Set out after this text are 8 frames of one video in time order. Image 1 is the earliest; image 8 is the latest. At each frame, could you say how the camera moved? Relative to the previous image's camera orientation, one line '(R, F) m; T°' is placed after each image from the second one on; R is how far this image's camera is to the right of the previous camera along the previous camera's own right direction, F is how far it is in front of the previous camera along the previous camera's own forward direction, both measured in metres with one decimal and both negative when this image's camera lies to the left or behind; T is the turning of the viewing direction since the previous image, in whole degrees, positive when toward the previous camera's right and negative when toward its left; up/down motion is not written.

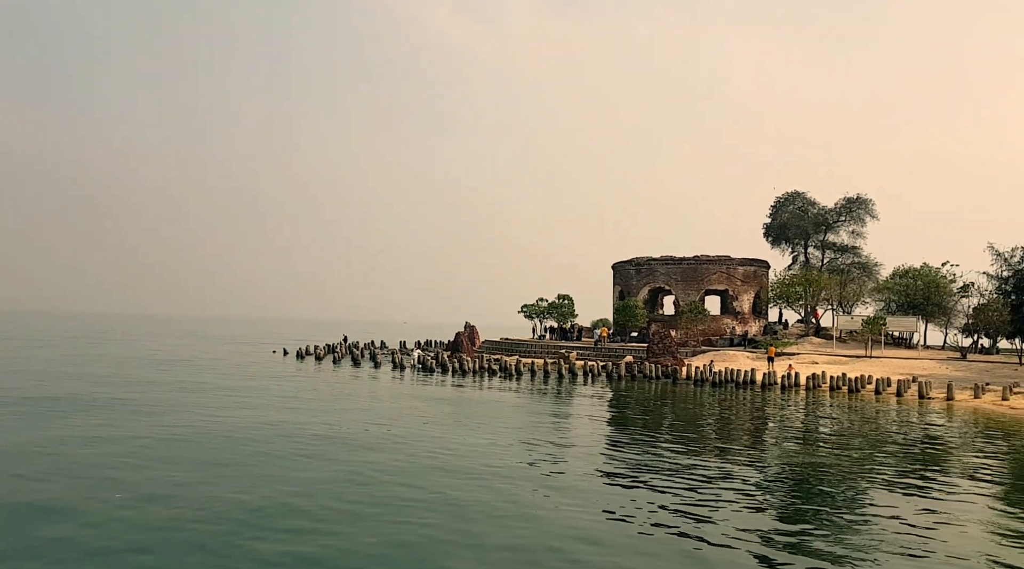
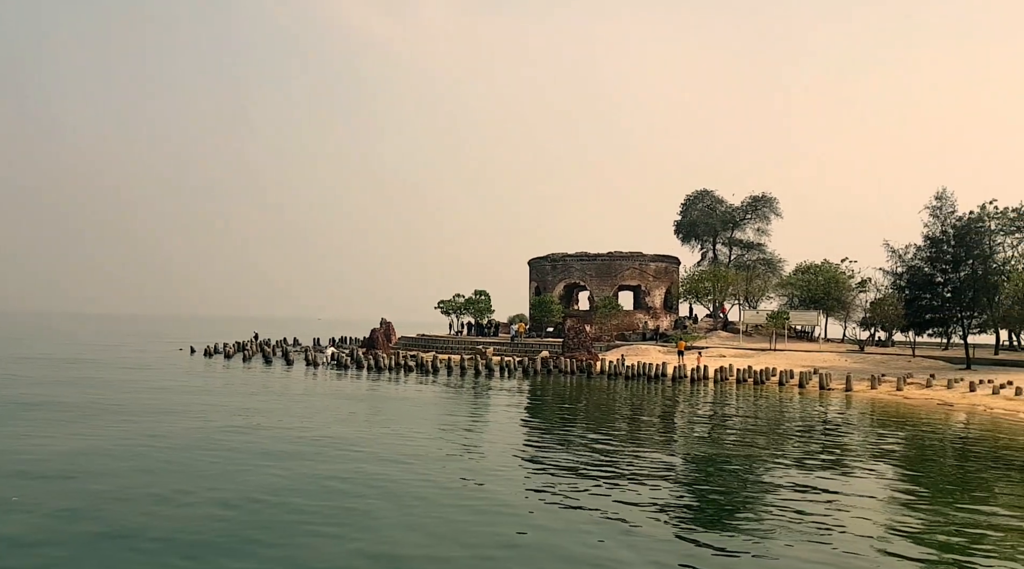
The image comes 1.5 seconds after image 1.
(0.0, -0.4) m; +5°
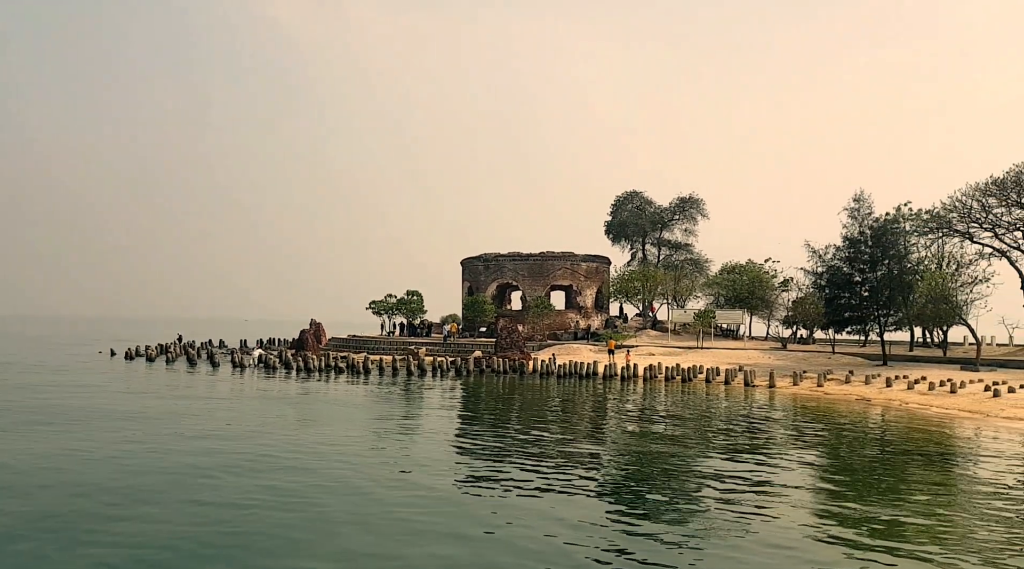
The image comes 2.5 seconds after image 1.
(-0.1, -0.5) m; +4°
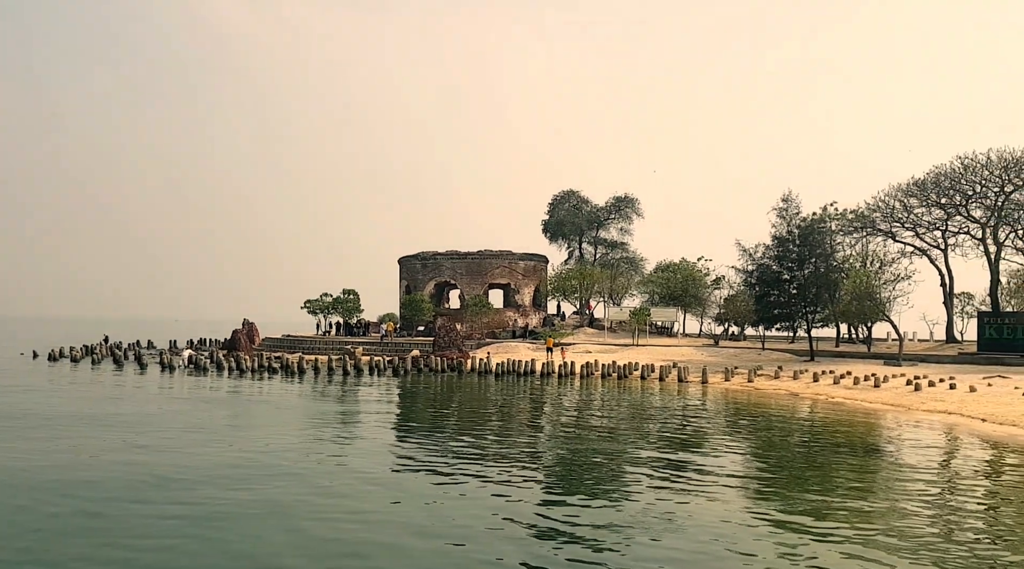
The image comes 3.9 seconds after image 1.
(-0.1, -0.4) m; +4°
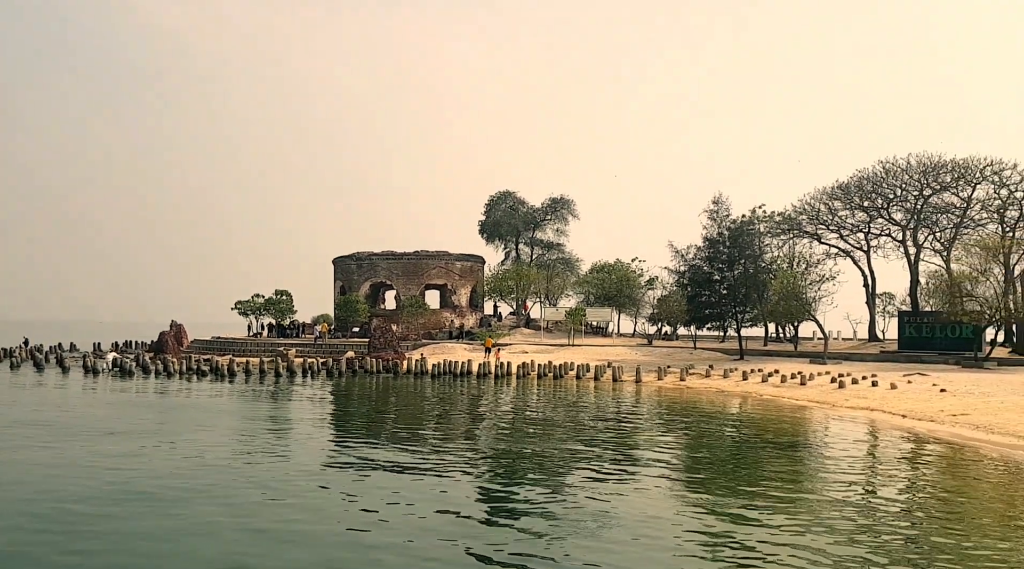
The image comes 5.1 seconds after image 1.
(-0.1, -0.2) m; +4°
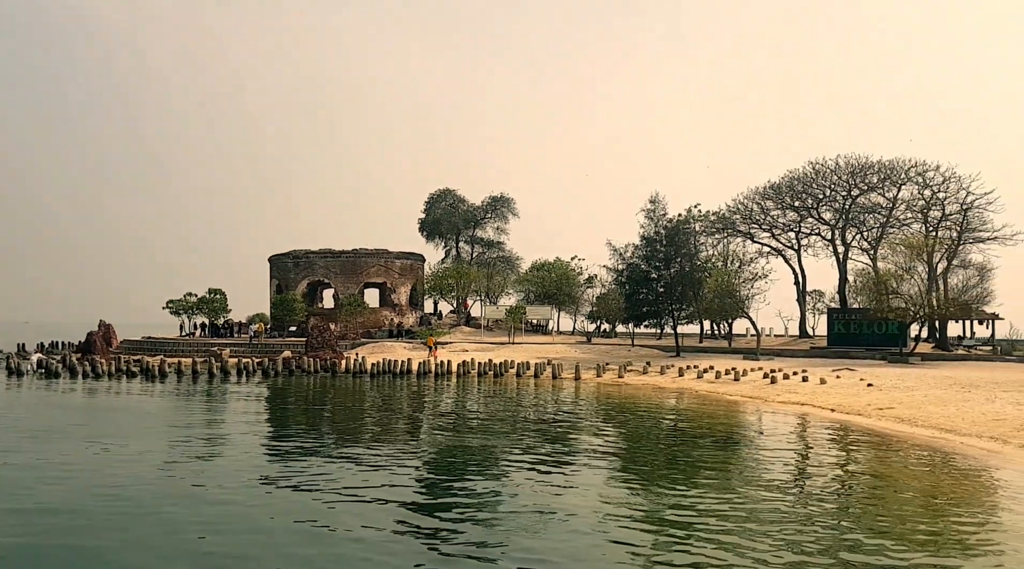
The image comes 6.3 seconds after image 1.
(-0.1, +0.1) m; +4°
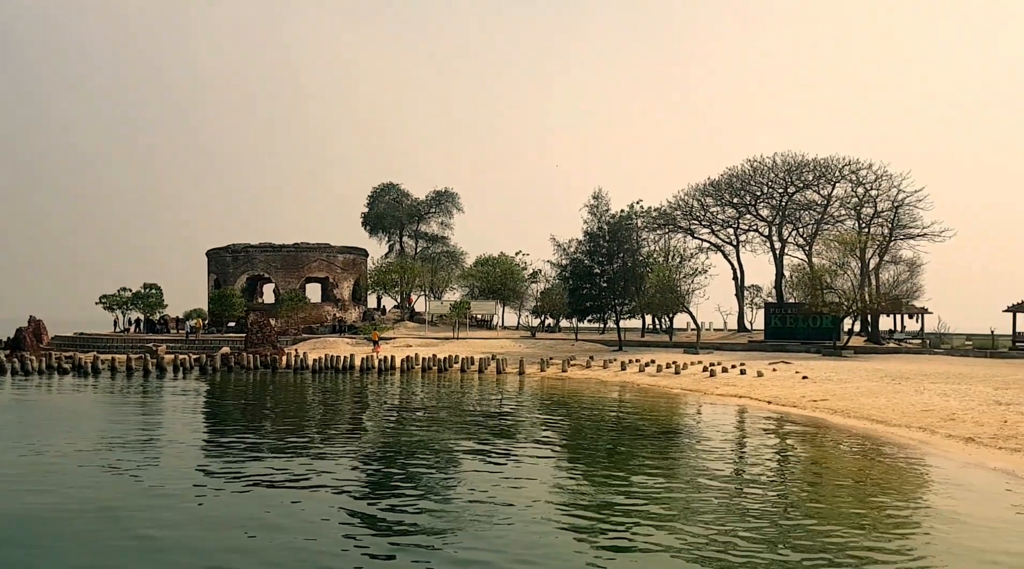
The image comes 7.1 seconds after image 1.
(-0.1, +0.2) m; +4°
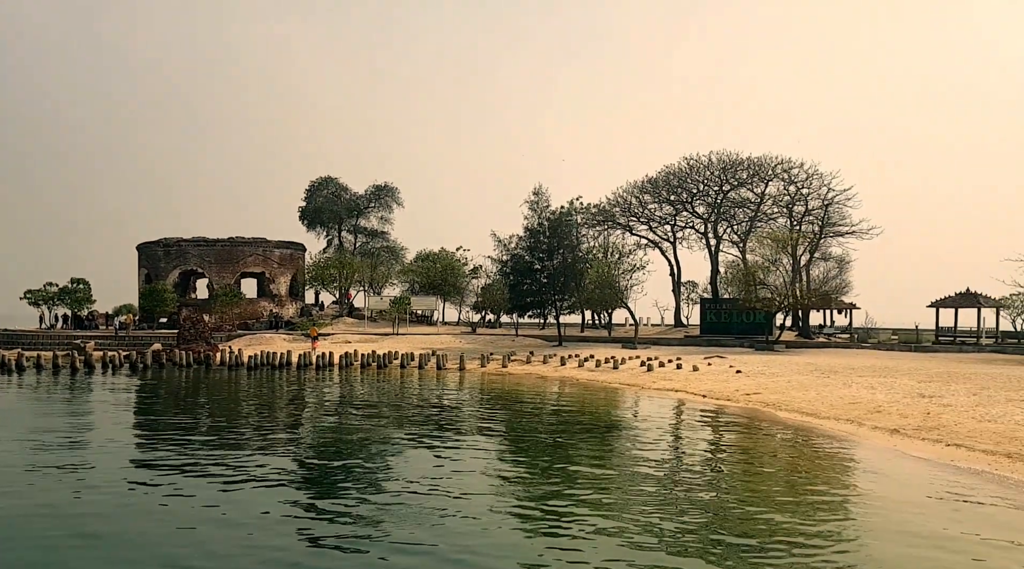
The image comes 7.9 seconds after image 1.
(-0.1, +0.3) m; +4°
